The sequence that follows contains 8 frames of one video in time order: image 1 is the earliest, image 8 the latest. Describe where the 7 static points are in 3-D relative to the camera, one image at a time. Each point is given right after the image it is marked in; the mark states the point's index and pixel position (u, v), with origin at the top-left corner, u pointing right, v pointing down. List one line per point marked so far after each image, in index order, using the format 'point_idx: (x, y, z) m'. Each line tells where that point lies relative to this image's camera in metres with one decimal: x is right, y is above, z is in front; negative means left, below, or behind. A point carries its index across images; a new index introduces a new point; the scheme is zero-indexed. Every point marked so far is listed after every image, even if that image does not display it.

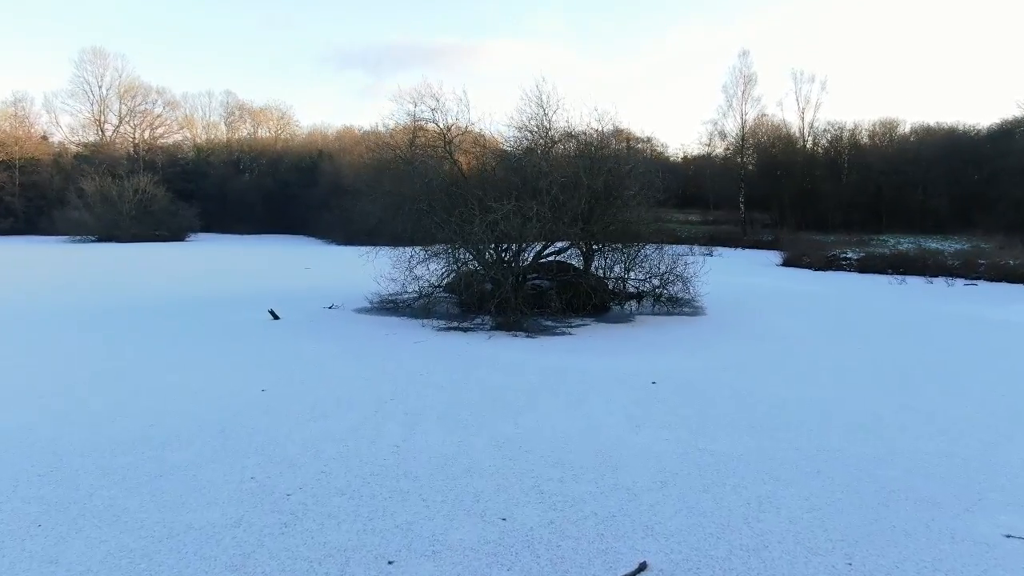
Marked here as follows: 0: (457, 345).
0: (-0.8, -0.8, +10.9) m
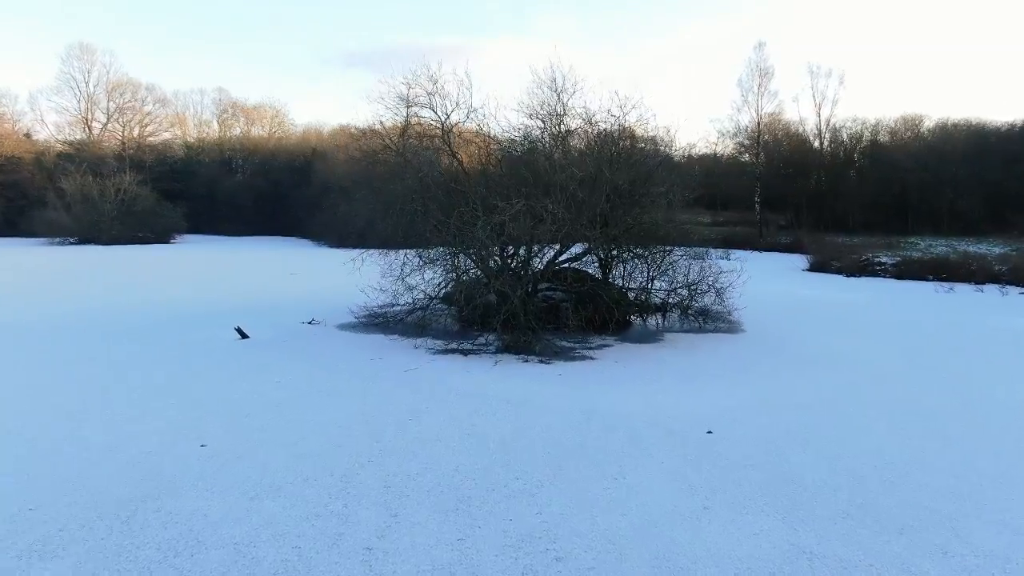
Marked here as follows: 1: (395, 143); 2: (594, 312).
0: (-0.7, -0.9, +9.1) m
1: (-2.1, +2.6, +14.2) m
2: (+1.2, -0.4, +11.6) m
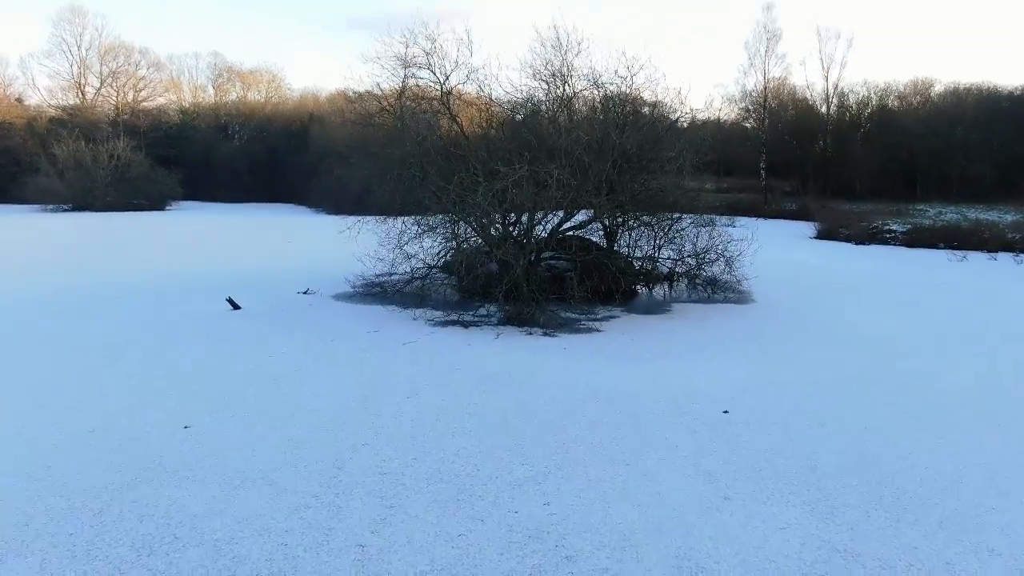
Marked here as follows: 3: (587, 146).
0: (-0.6, -0.6, +8.7) m
1: (-2.1, +3.2, +13.6) m
2: (+1.3, +0.1, +11.2) m
3: (+1.0, +1.9, +10.3) m
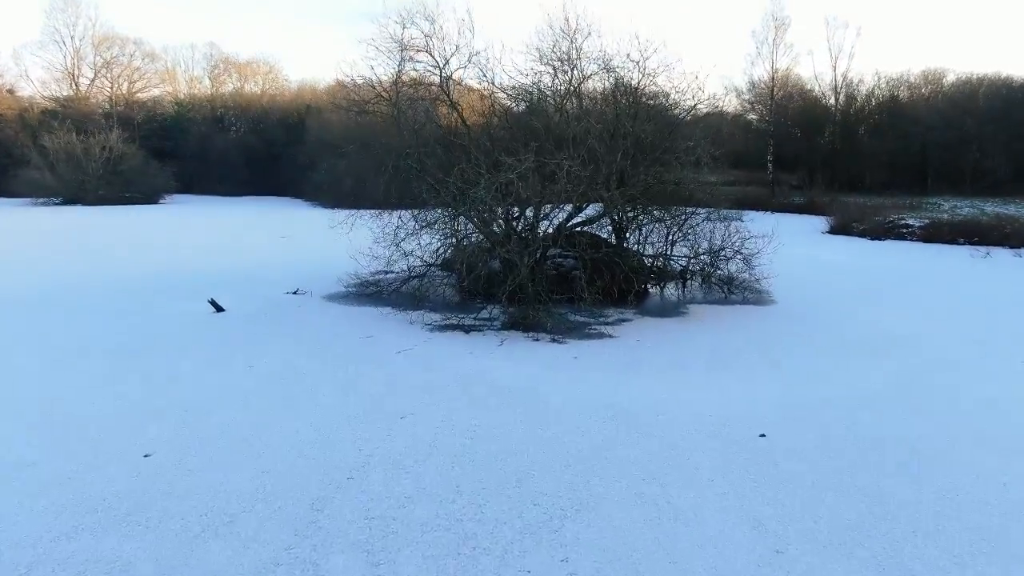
0: (-0.6, -0.6, +8.0) m
1: (-2.0, +3.2, +12.9) m
2: (+1.3, +0.1, +10.5) m
3: (+1.0, +1.8, +9.5) m
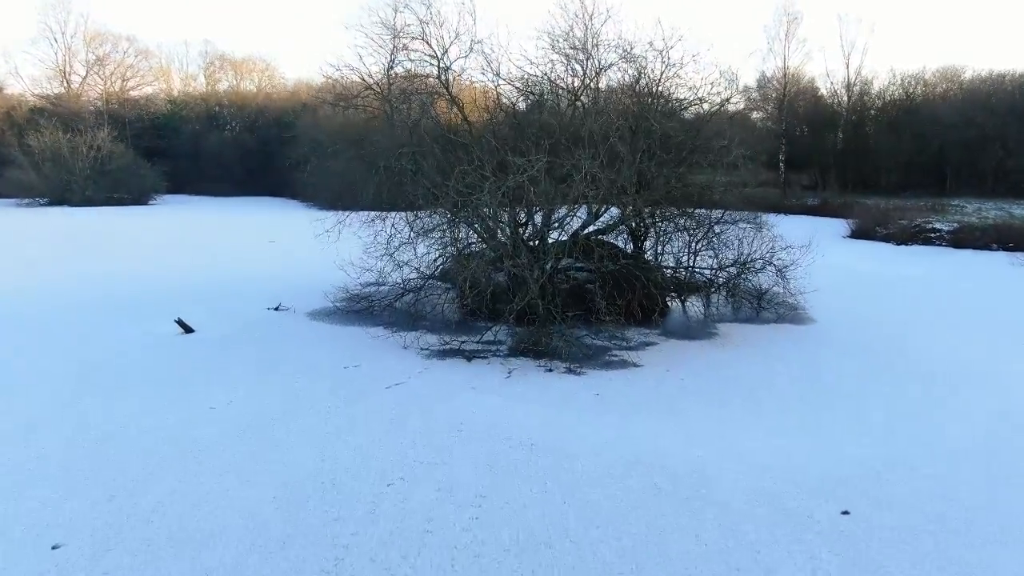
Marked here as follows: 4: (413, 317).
0: (-0.5, -0.8, +6.9) m
1: (-2.0, +3.0, +11.8) m
2: (+1.4, -0.1, +9.4) m
3: (+1.1, +1.7, +8.4) m
4: (-1.2, -0.4, +9.6) m
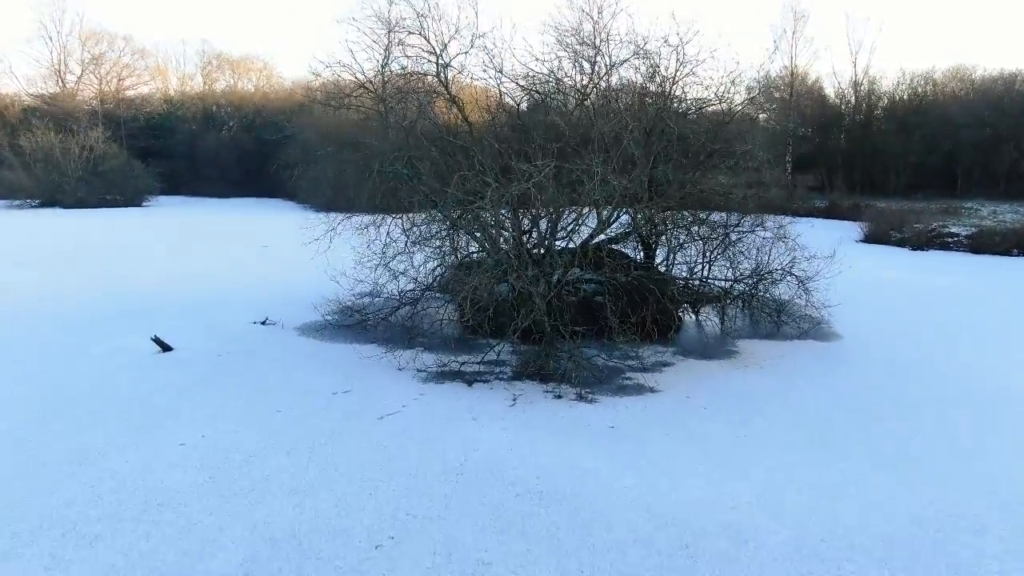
0: (-0.4, -0.9, +6.3) m
1: (-1.9, +2.9, +11.2) m
2: (+1.4, -0.2, +8.8) m
3: (+1.2, +1.5, +7.8) m
4: (-1.2, -0.5, +8.9) m
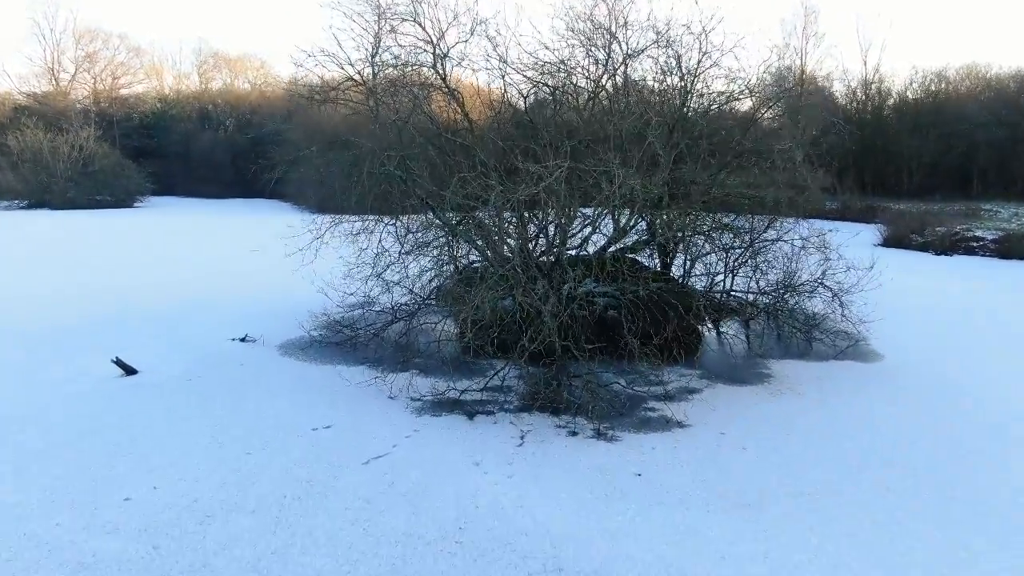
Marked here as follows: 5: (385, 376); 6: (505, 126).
0: (-0.4, -1.1, +5.5) m
1: (-1.9, +2.7, +10.3) m
2: (+1.5, -0.4, +7.9) m
3: (+1.2, +1.4, +7.0) m
4: (-1.1, -0.6, +8.1) m
5: (-1.2, -0.8, +7.1) m
6: (0.0, +1.6, +7.5) m
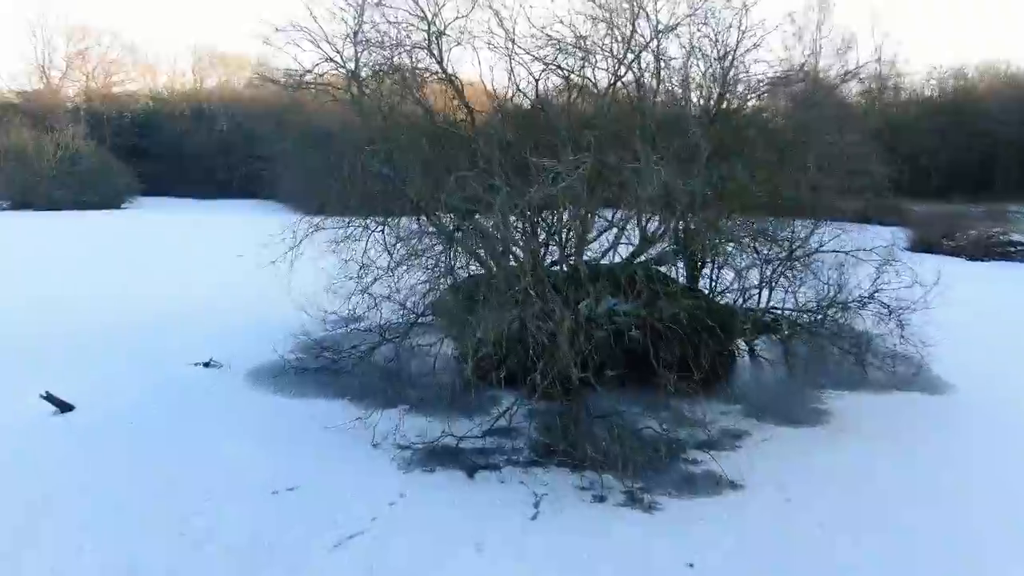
0: (-0.3, -1.2, +4.3) m
1: (-1.8, +2.6, +9.2) m
2: (+1.5, -0.5, +6.8) m
3: (+1.3, +1.2, +5.8) m
4: (-1.0, -0.8, +7.0) m
5: (-1.1, -0.9, +6.0) m
6: (0.0, +1.4, +6.4) m
